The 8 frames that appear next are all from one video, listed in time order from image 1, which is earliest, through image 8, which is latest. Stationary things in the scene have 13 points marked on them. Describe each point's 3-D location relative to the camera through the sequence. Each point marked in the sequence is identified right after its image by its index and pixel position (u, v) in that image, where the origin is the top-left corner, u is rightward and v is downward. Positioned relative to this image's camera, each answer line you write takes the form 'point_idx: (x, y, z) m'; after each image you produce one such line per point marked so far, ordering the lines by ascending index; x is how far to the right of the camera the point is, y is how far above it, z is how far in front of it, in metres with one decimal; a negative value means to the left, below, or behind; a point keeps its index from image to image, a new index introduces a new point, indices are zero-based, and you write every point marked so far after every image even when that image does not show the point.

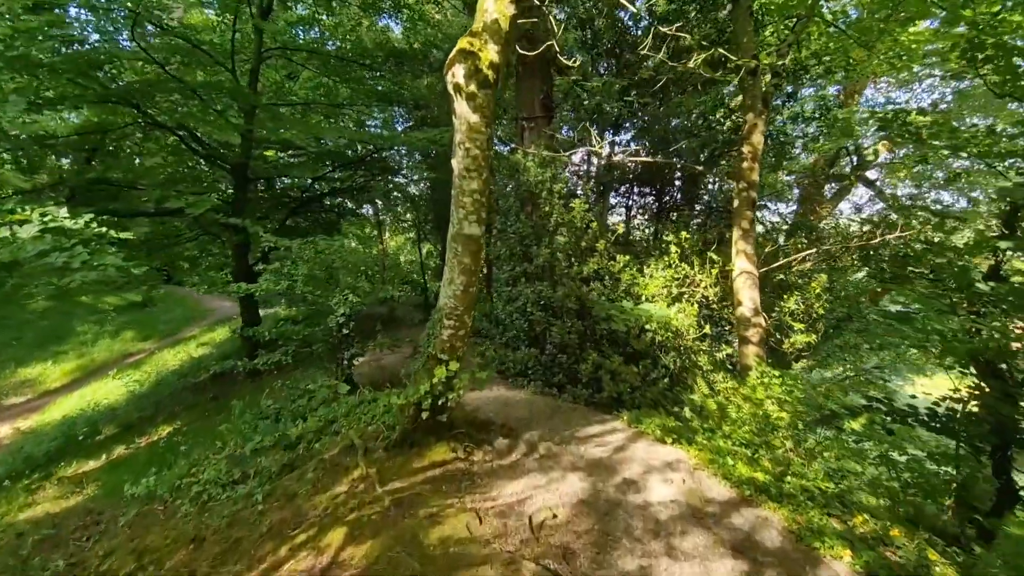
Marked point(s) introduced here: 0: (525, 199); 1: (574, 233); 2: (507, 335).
0: (+0.2, +1.2, +7.2) m
1: (+0.8, +0.7, +6.8) m
2: (-0.1, -0.7, +7.1) m
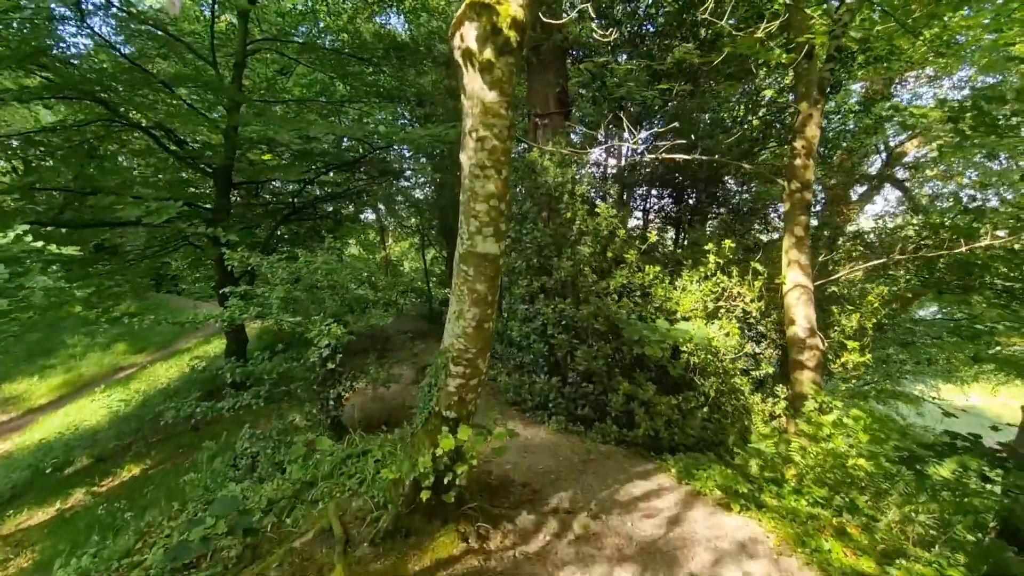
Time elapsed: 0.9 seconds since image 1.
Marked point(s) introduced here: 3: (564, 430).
0: (+0.4, +1.0, +6.3) m
1: (+1.0, +0.5, +5.9) m
2: (+0.1, -0.9, +6.2) m
3: (+0.6, -1.6, +5.7) m
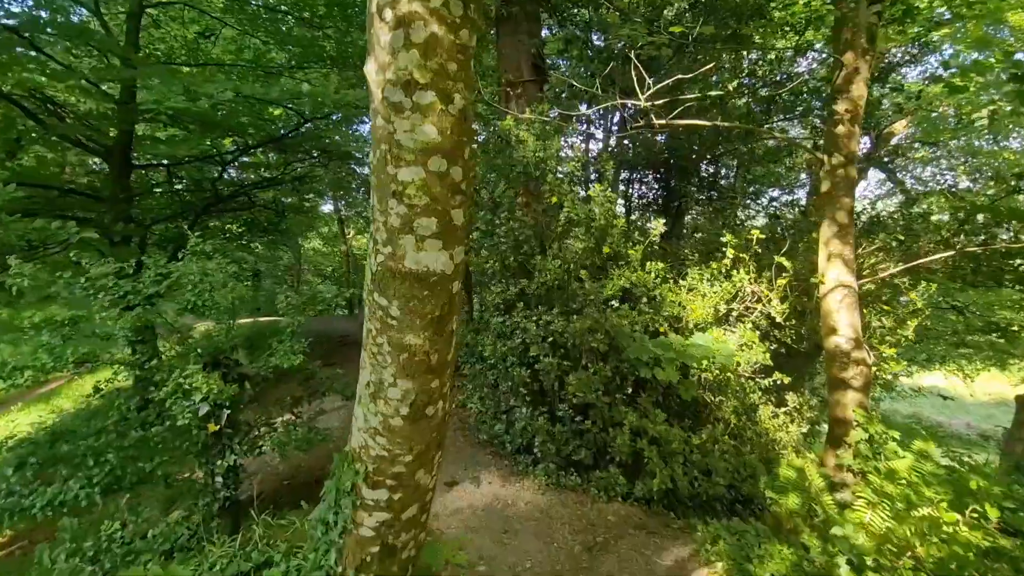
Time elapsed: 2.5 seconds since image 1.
0: (+0.1, +1.0, +4.9) m
1: (+0.7, +0.5, +4.6) m
2: (-0.1, -0.9, +4.9) m
3: (+0.4, -1.7, +4.5) m
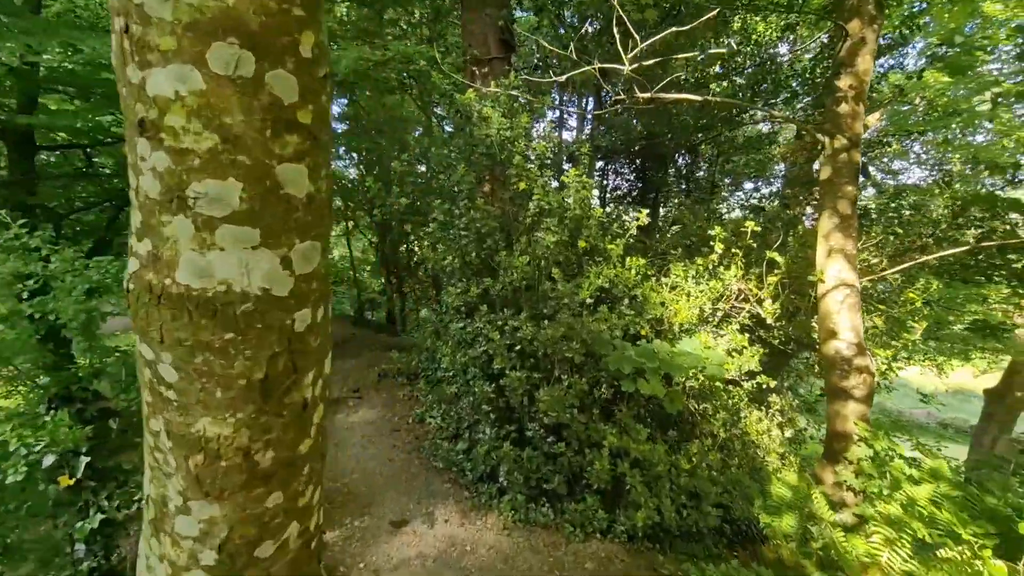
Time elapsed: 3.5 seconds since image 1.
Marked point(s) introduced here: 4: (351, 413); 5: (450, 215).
0: (-0.2, +1.0, +4.3) m
1: (+0.4, +0.5, +4.0) m
2: (-0.5, -0.9, +4.3) m
3: (+0.1, -1.7, +3.9) m
4: (-1.6, -1.2, +4.9) m
5: (-0.5, +0.6, +4.3) m
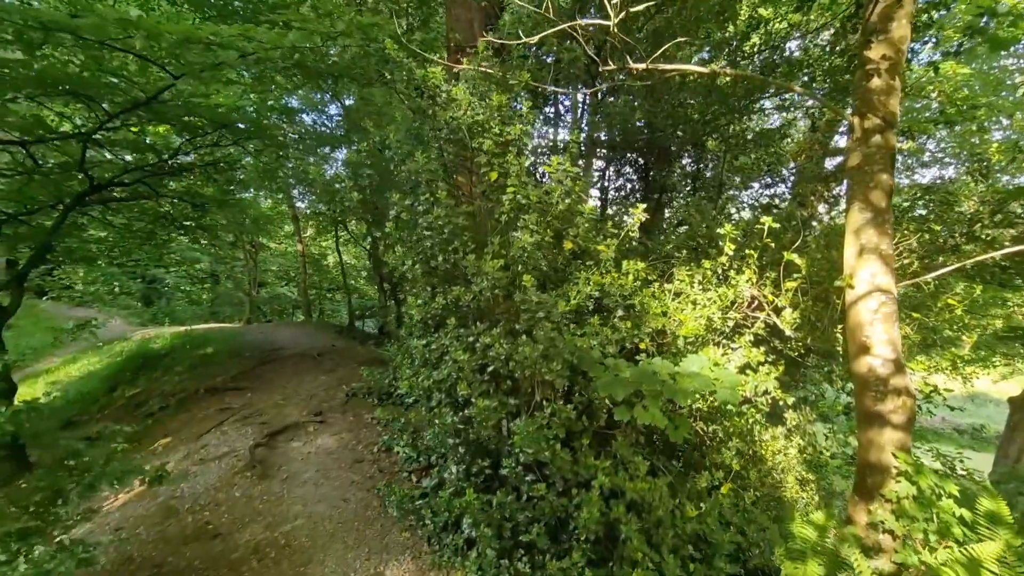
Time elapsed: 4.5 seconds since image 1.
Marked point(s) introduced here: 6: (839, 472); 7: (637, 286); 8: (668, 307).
0: (-0.4, +0.9, +3.7) m
1: (+0.3, +0.4, +3.4) m
2: (-0.6, -1.0, +3.7) m
3: (-0.1, -1.7, +3.2) m
4: (-1.7, -1.3, +4.3) m
5: (-0.7, +0.6, +3.7) m
6: (+4.0, -2.2, +6.3) m
7: (+0.9, 0.0, +3.5) m
8: (+1.1, -0.1, +3.5) m
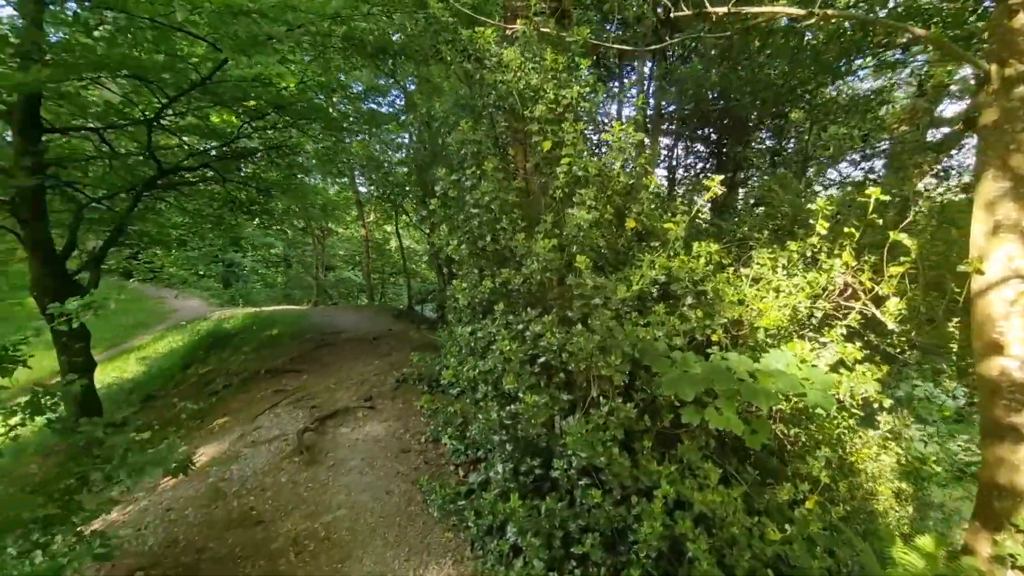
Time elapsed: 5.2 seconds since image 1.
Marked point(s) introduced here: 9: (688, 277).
0: (-0.1, +1.0, +3.4) m
1: (+0.6, +0.5, +3.0) m
2: (-0.3, -0.9, +3.4) m
3: (+0.2, -1.6, +3.0) m
4: (-1.3, -1.1, +4.2) m
5: (-0.4, +0.7, +3.5) m
6: (+4.6, -2.1, +5.5) m
7: (+1.2, +0.1, +3.1) m
8: (+1.4, 0.0, +3.0) m
9: (+1.0, +0.1, +3.0) m
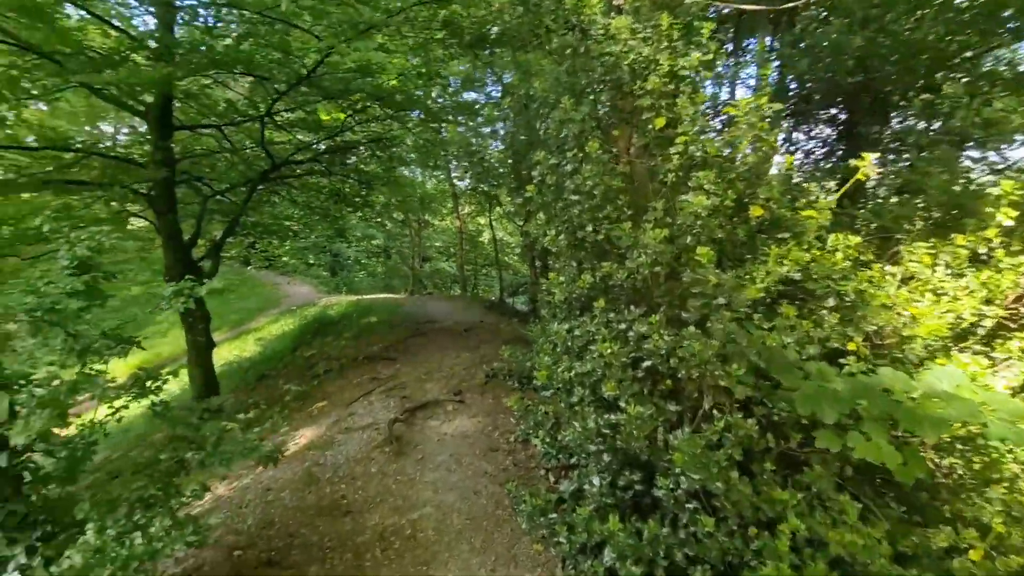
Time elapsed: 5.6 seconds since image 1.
0: (+0.6, +1.0, +3.1) m
1: (+1.1, +0.5, +2.6) m
2: (+0.3, -0.9, +3.2) m
3: (+0.7, -1.6, +2.7) m
4: (-0.5, -1.1, +4.1) m
5: (+0.3, +0.7, +3.2) m
6: (+5.4, -2.2, +4.4) m
7: (+1.7, +0.1, +2.6) m
8: (+1.9, 0.0, +2.5) m
9: (+1.6, +0.1, +2.6) m
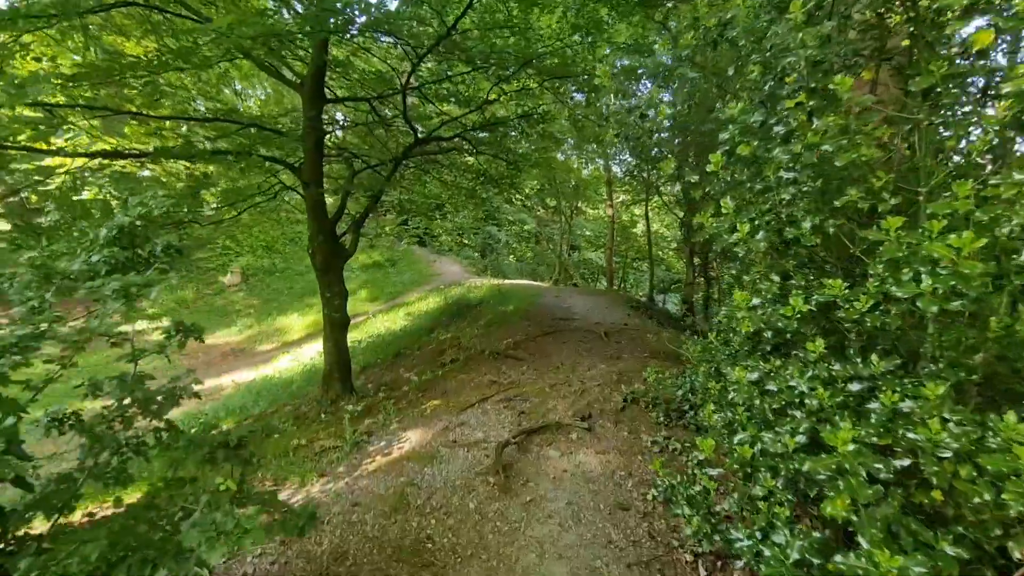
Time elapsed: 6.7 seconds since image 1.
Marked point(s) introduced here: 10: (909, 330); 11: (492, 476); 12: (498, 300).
0: (+1.3, +0.9, +1.9) m
1: (+1.6, +0.4, +1.4) m
2: (+0.9, -1.0, +2.2) m
3: (+1.1, -1.7, +1.6) m
4: (+0.4, -1.1, +3.3) m
5: (+1.0, +0.6, +2.2) m
6: (+6.0, -2.7, +2.0) m
7: (+2.2, -0.1, +1.2) m
8: (+2.3, -0.3, +1.1) m
9: (+2.0, -0.1, +1.2) m
10: (+1.3, -0.1, +1.7) m
11: (-0.1, -1.1, +3.1) m
12: (-0.3, -0.2, +9.7) m
